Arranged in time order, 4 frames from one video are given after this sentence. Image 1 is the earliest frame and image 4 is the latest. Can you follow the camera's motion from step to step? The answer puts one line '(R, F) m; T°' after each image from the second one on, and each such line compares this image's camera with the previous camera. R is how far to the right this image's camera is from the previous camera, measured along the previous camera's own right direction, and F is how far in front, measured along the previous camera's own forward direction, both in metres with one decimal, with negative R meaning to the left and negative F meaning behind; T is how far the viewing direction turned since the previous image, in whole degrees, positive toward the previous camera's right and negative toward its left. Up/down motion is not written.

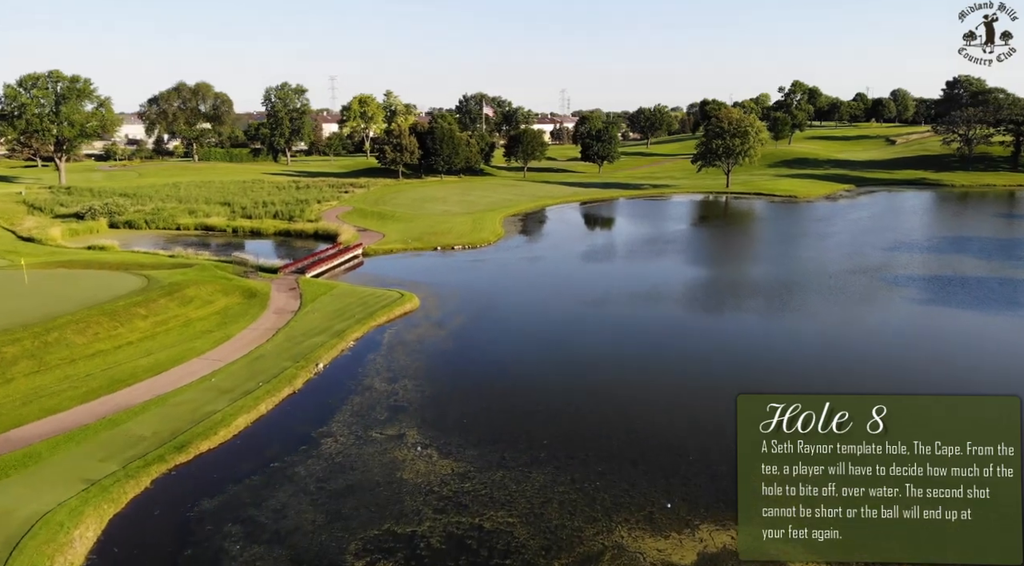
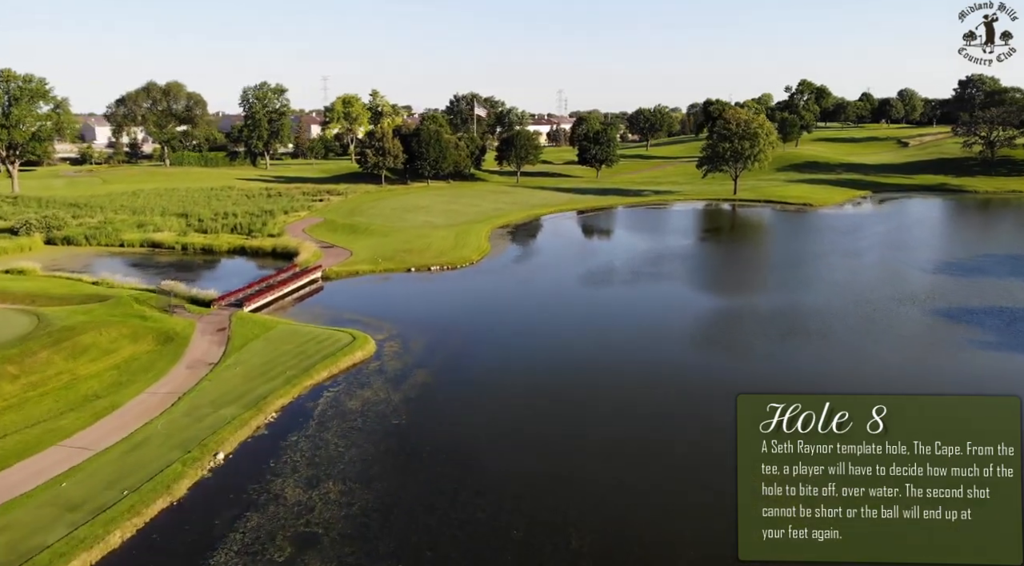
(+0.9, +6.5) m; 0°
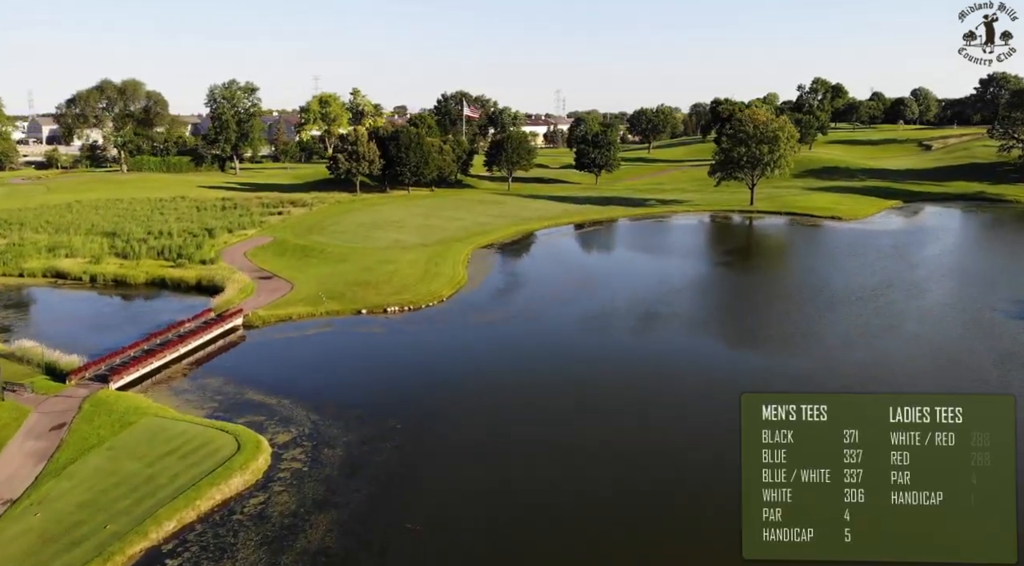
(+1.0, +8.9) m; 0°
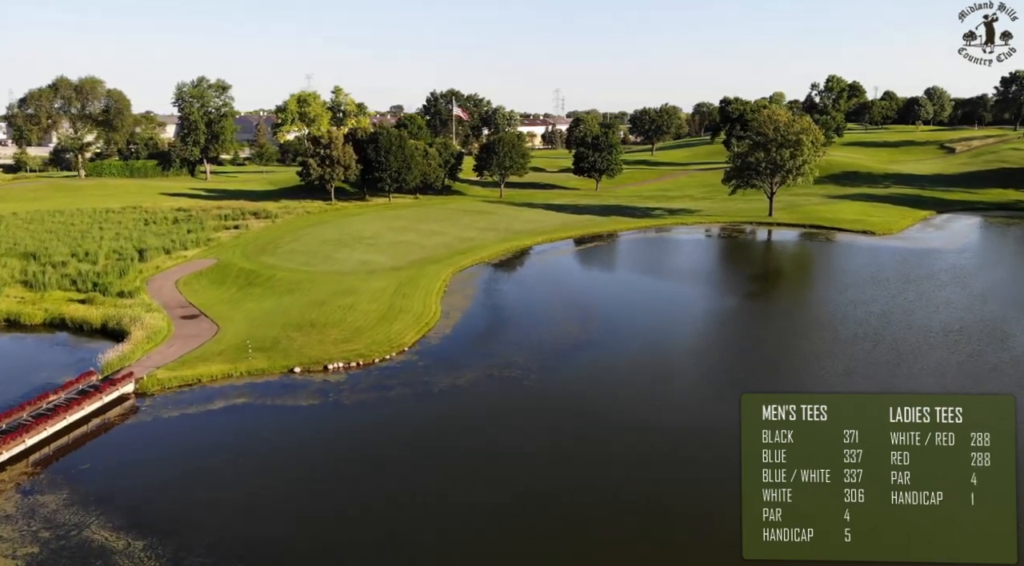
(+0.8, +7.4) m; 0°
